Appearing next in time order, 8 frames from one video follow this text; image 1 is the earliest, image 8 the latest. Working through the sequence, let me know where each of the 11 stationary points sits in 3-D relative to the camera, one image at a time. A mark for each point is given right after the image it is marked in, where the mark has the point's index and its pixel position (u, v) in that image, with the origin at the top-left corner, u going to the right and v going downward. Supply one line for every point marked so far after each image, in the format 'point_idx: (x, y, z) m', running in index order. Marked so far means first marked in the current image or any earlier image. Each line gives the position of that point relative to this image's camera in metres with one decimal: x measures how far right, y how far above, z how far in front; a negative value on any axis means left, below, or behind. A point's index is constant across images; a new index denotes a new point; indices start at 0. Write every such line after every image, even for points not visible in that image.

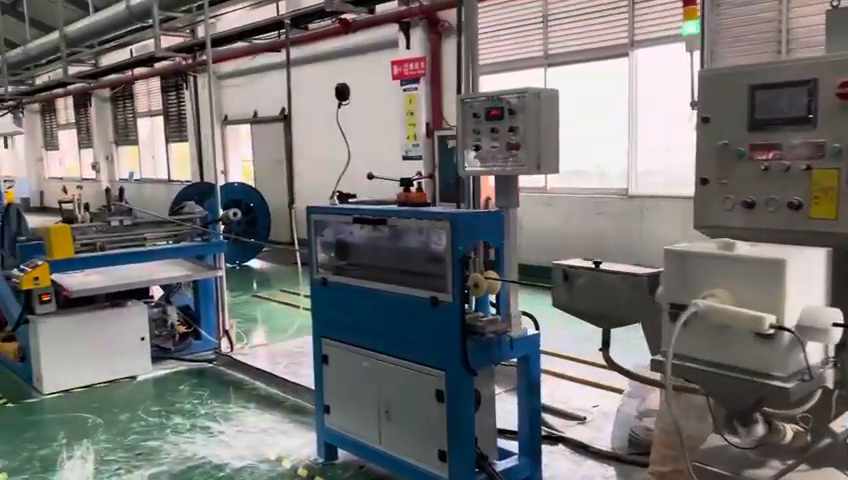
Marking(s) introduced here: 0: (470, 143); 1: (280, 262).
0: (+0.1, +0.3, +2.3) m
1: (-1.7, -0.3, +8.5) m
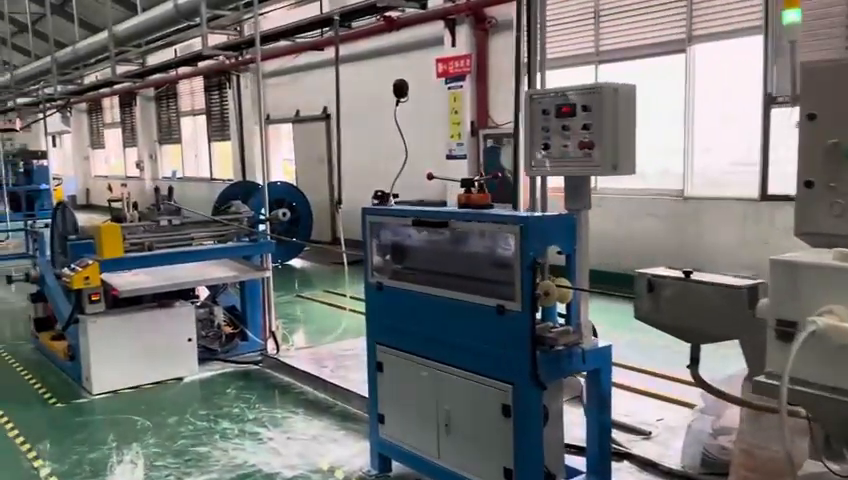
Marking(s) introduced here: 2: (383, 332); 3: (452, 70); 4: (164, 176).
0: (+0.4, +0.3, +2.2) m
1: (-1.2, -0.3, +8.4) m
2: (-0.1, -0.3, +2.5) m
3: (+0.3, +1.7, +6.9) m
4: (-5.2, +1.3, +14.3) m
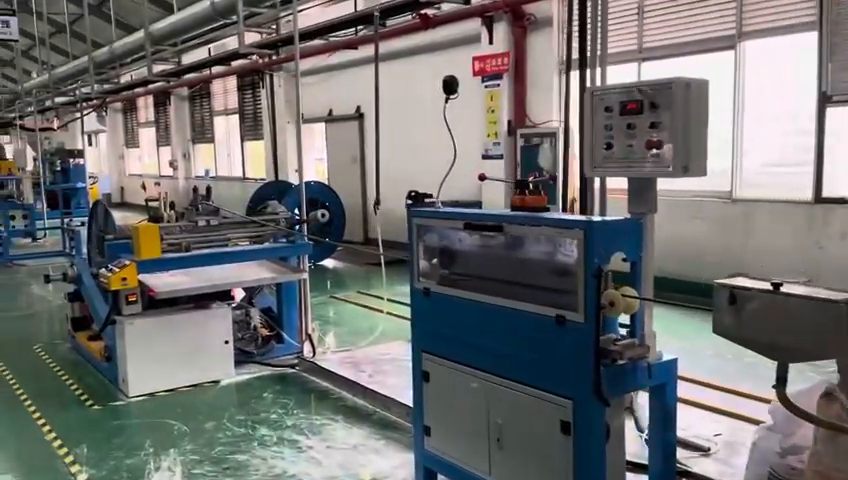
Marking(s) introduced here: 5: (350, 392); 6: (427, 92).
0: (+0.5, +0.3, +2.0) m
1: (-0.8, -0.3, +8.3) m
2: (0.0, -0.3, +2.4) m
3: (+0.6, +1.6, +6.7) m
4: (-4.6, +1.3, +14.3) m
5: (-0.4, -0.8, +3.5) m
6: (0.0, +1.6, +7.7) m
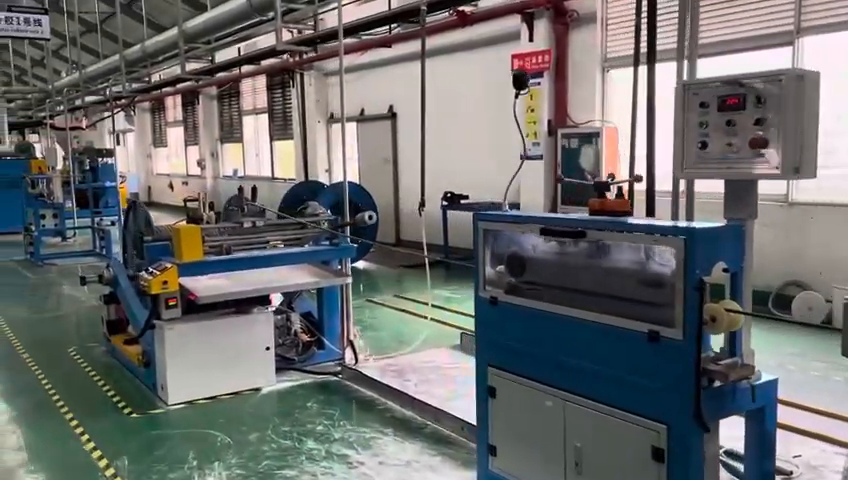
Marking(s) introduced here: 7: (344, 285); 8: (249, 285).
0: (+0.7, +0.3, +1.9) m
1: (-0.4, -0.3, +8.2) m
2: (+0.2, -0.4, +2.2) m
3: (+1.0, +1.6, +6.5) m
4: (-4.0, +1.3, +14.3) m
5: (-0.1, -0.8, +3.3) m
6: (+0.4, +1.6, +7.5) m
7: (-0.4, -0.2, +3.9) m
8: (-0.9, -0.2, +3.5) m
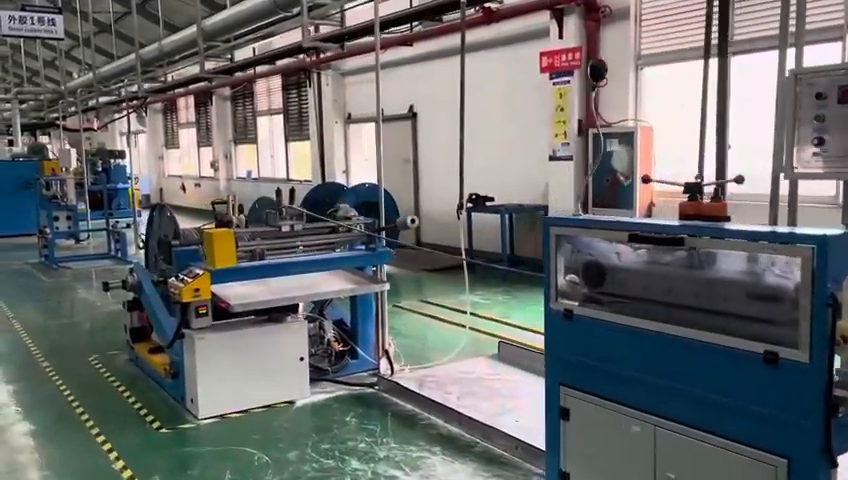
0: (+0.9, +0.2, +1.7) m
1: (-0.2, -0.3, +8.0) m
2: (+0.4, -0.4, +2.0) m
3: (+1.2, +1.6, +6.3) m
4: (-3.7, +1.3, +14.1) m
5: (+0.1, -0.8, +3.1) m
6: (+0.7, +1.5, +7.3) m
7: (-0.2, -0.3, +3.7) m
8: (-0.7, -0.2, +3.3) m
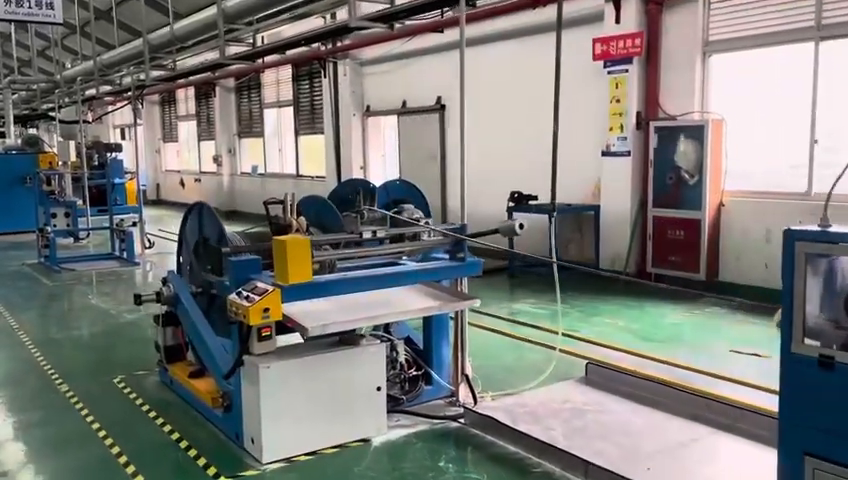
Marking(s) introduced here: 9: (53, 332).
0: (+1.3, +0.2, +1.1) m
1: (+0.1, -0.3, +7.5) m
2: (+0.9, -0.4, +1.5) m
3: (+1.6, +1.6, +5.8) m
4: (-3.5, +1.3, +13.5) m
5: (+0.5, -0.8, +2.6) m
6: (+1.0, +1.5, +6.8) m
7: (+0.2, -0.3, +3.2) m
8: (-0.3, -0.3, +2.8) m
9: (-2.6, -0.7, +4.9) m
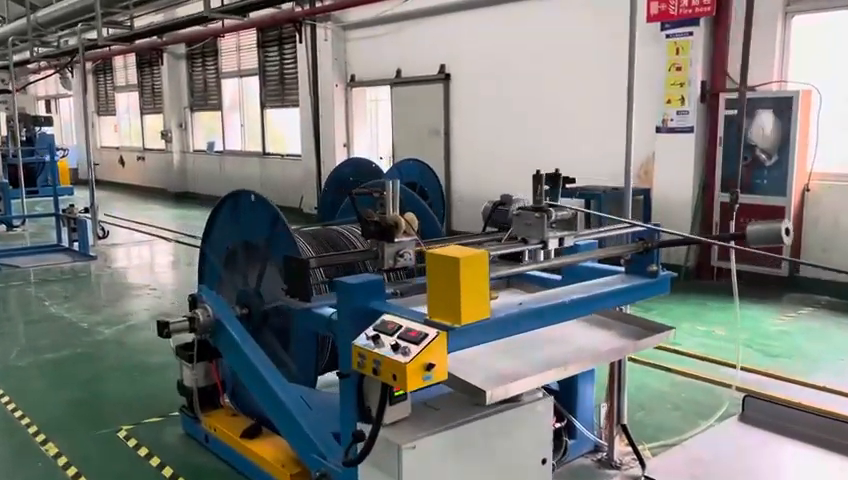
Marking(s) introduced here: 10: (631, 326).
0: (+2.0, +0.1, +0.4) m
1: (+0.2, -0.2, +6.6) m
2: (+1.5, -0.5, +0.7) m
3: (+1.8, +1.6, +5.0) m
4: (-3.9, +1.6, +12.3) m
5: (+1.1, -0.9, +1.8) m
6: (+1.2, +1.6, +5.9) m
7: (+0.7, -0.3, +2.3) m
8: (+0.3, -0.3, +1.9) m
9: (-2.2, -0.6, +3.8) m
10: (+0.6, -0.3, +2.2) m
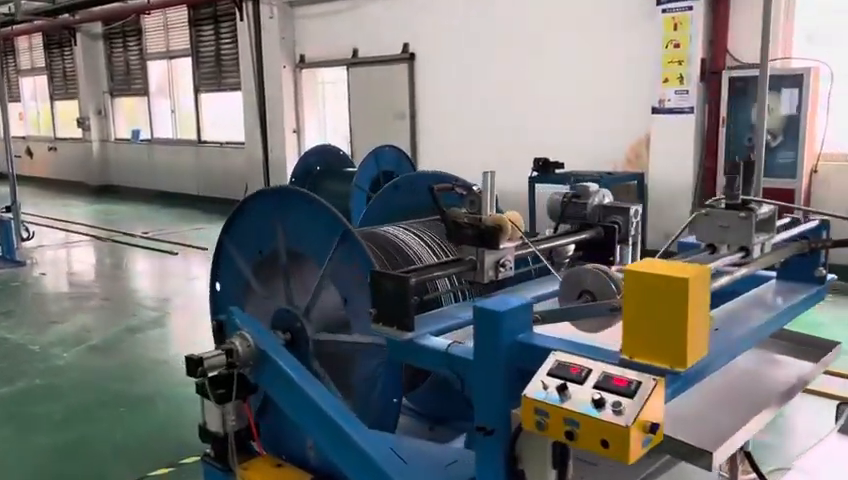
0: (+2.5, +0.1, +0.2) m
1: (0.0, -0.1, +6.2) m
2: (+2.0, -0.5, +0.5) m
3: (+1.7, +1.7, +4.8) m
4: (-4.8, +1.6, +11.3) m
5: (+1.4, -0.8, +1.5) m
6: (+1.0, +1.7, +5.6) m
7: (+1.0, -0.3, +2.0) m
8: (+0.6, -0.3, +1.5) m
9: (-2.1, -0.7, +3.1) m
10: (+0.9, -0.3, +1.8) m
